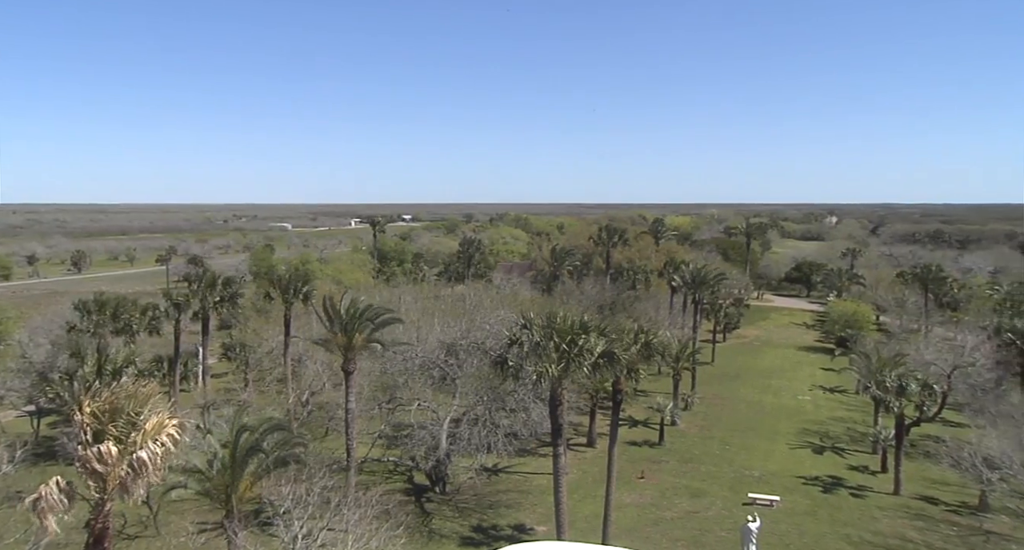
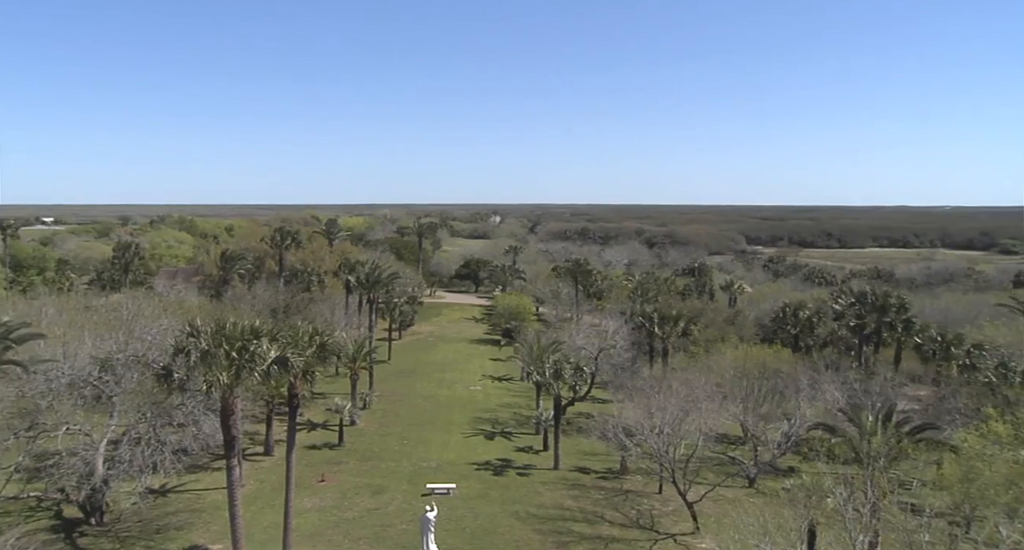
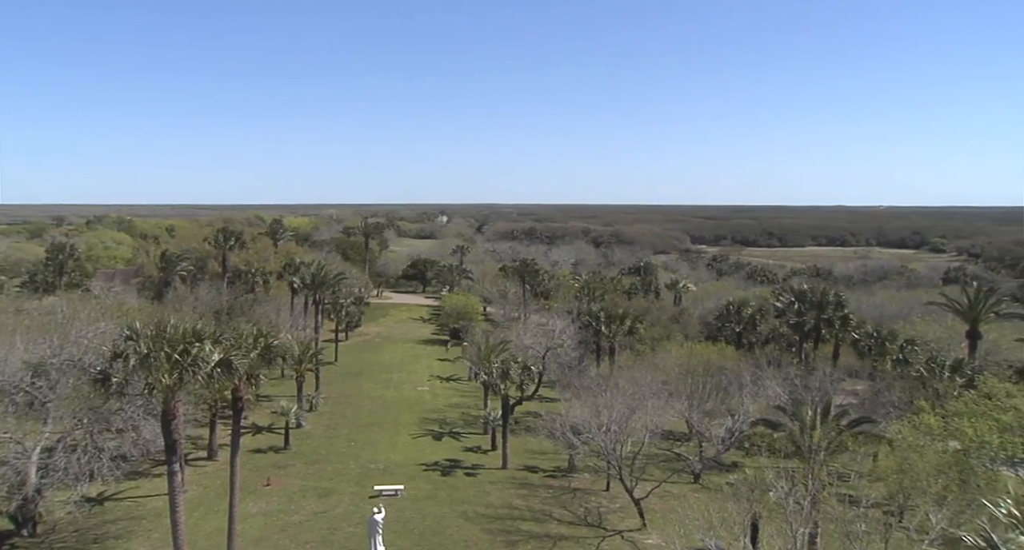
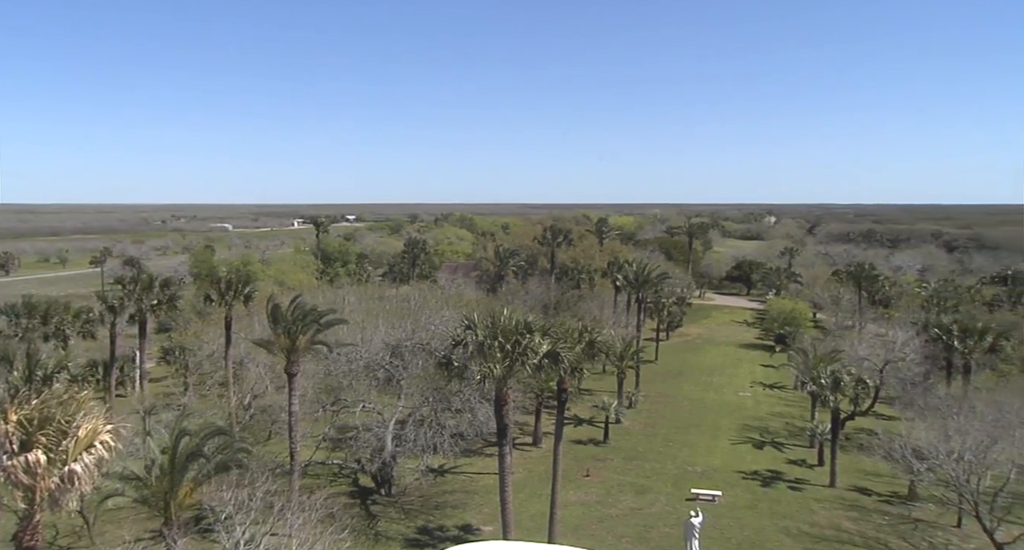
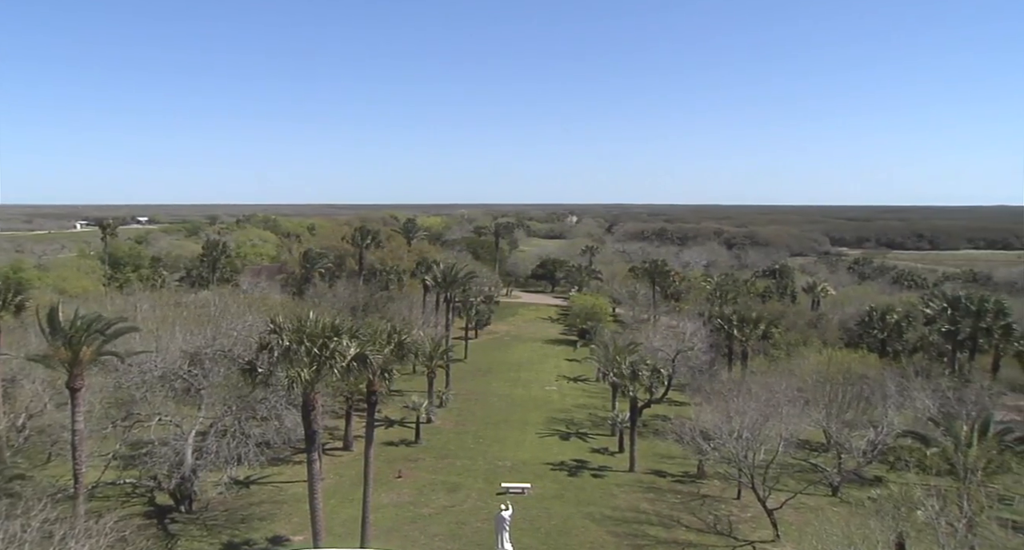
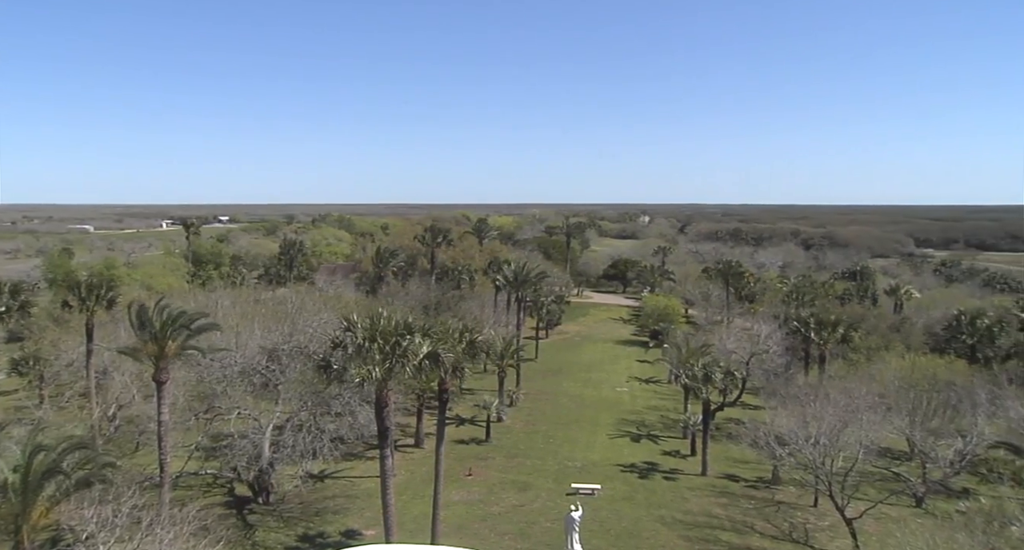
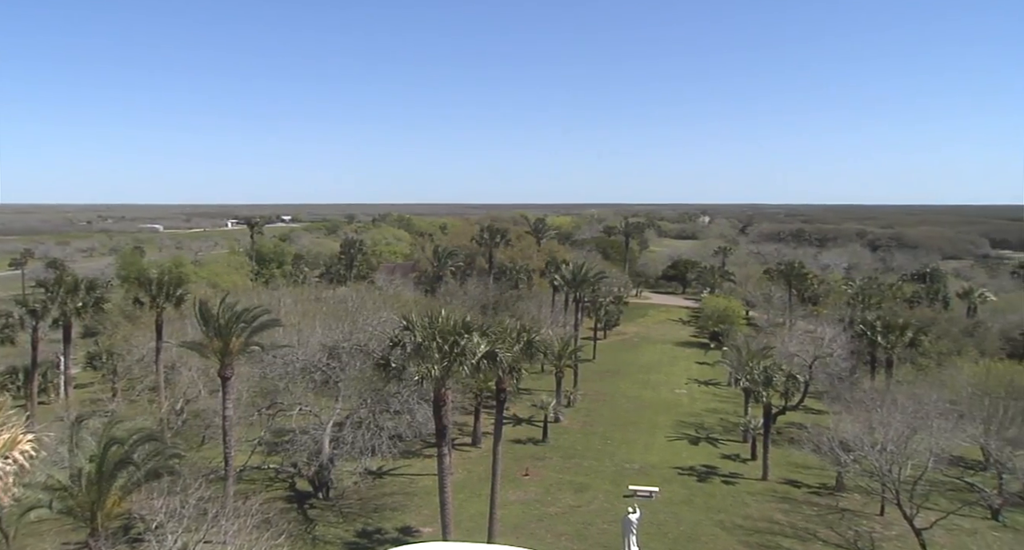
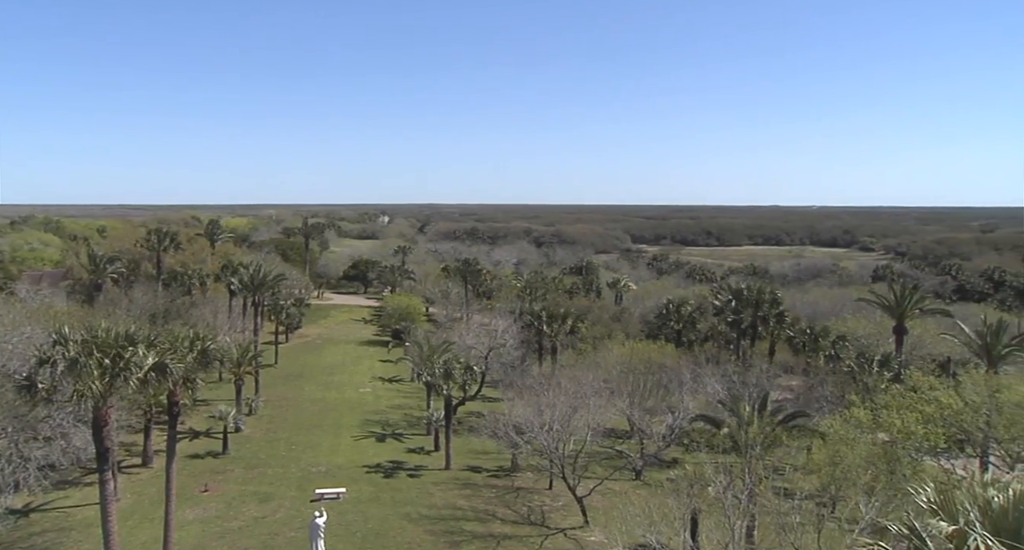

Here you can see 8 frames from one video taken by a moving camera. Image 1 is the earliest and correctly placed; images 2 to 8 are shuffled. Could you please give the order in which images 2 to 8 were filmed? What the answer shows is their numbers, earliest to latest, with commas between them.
4, 7, 6, 5, 2, 3, 8
